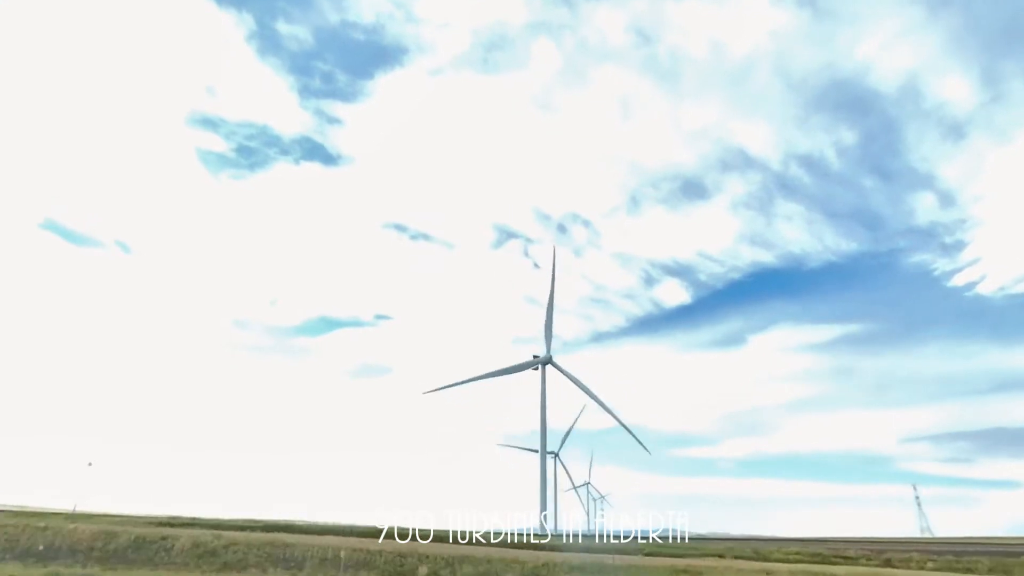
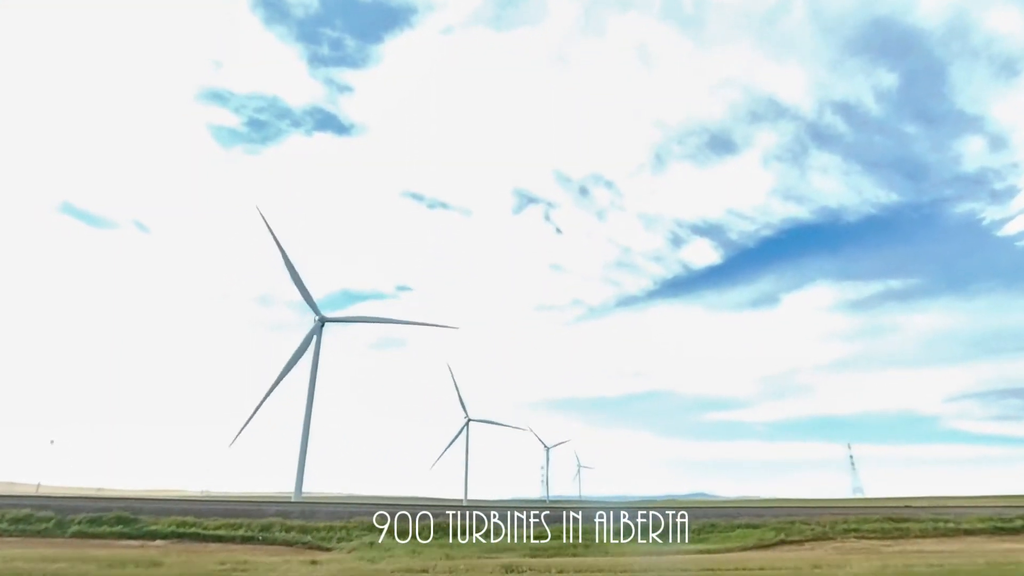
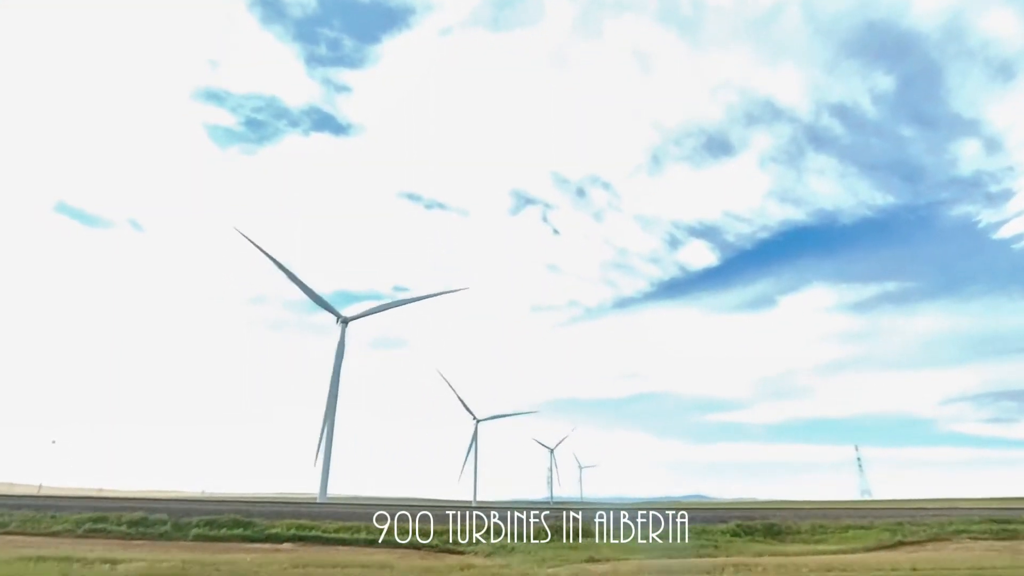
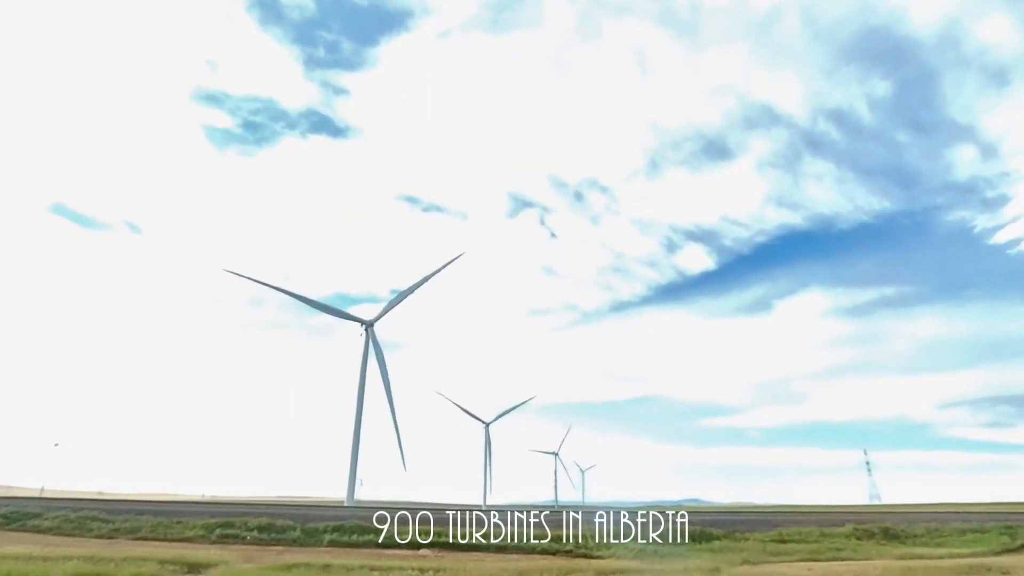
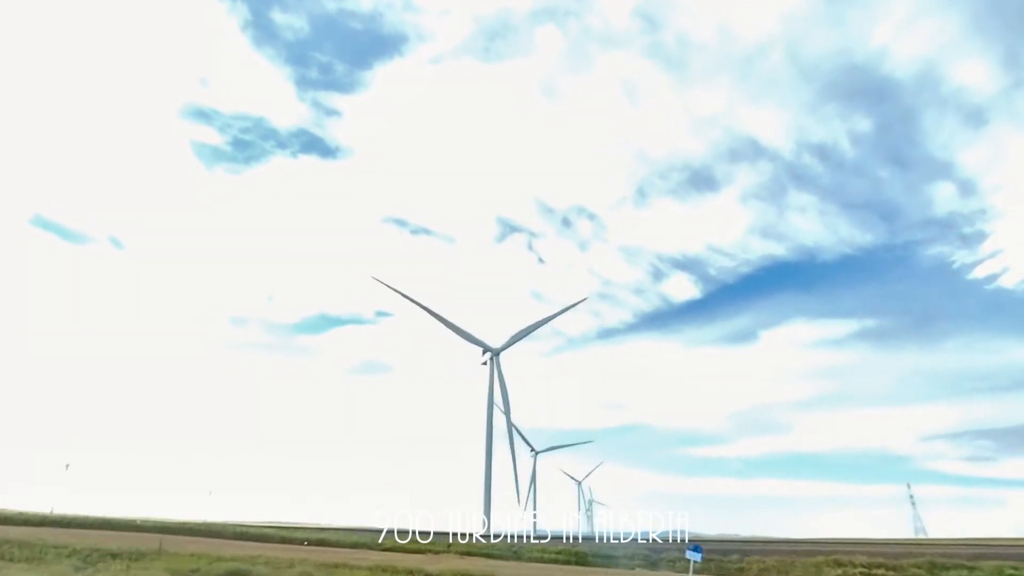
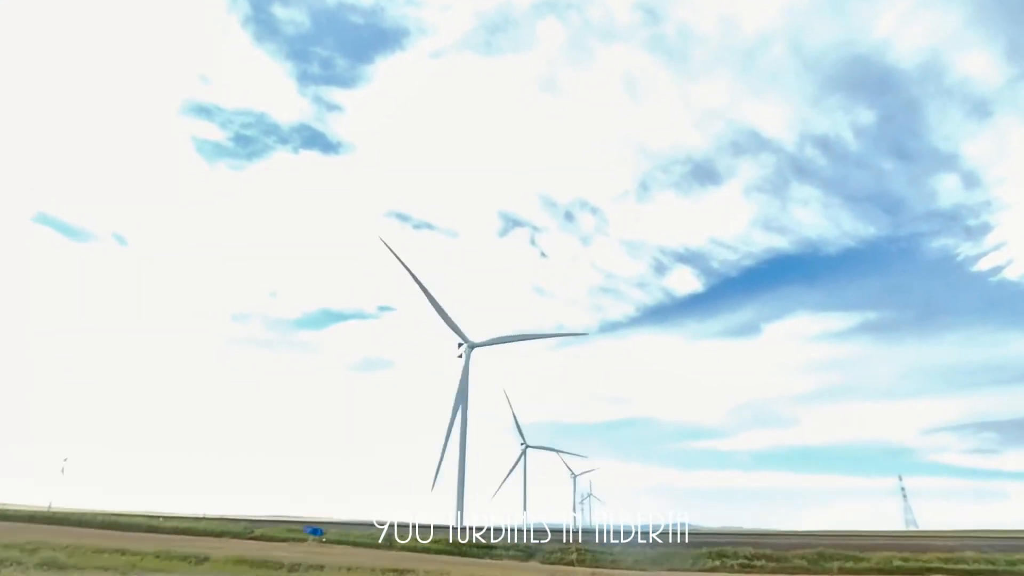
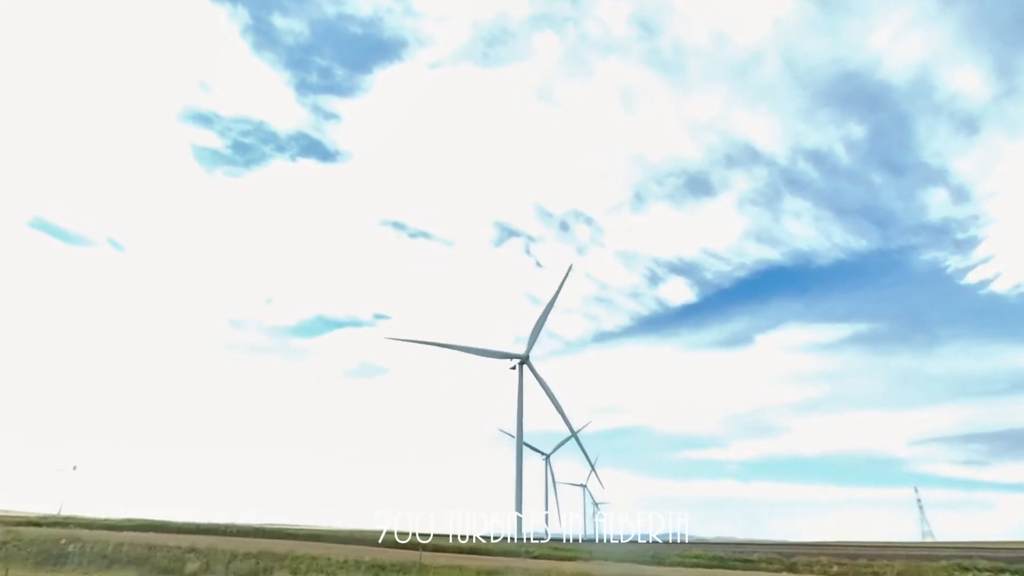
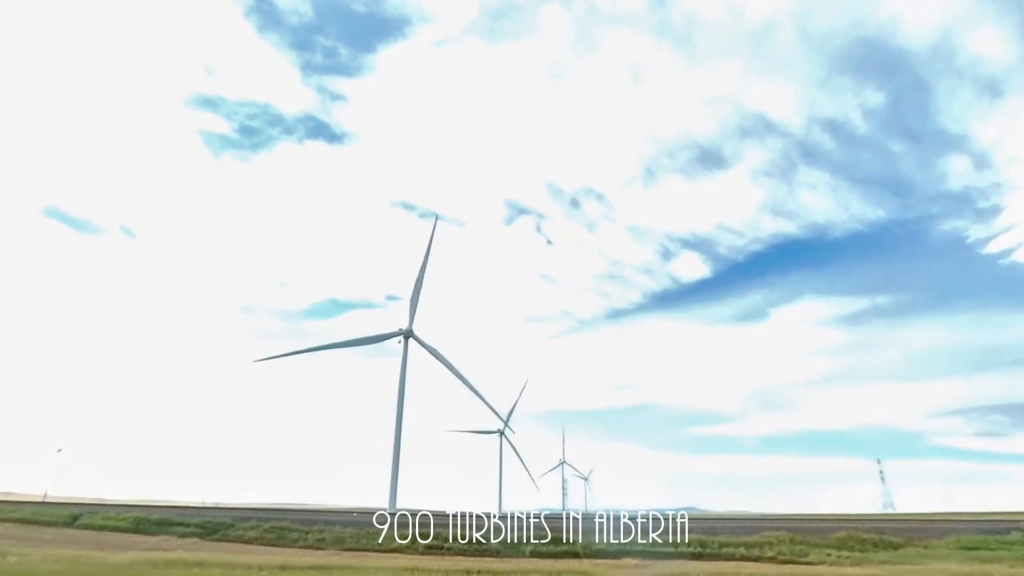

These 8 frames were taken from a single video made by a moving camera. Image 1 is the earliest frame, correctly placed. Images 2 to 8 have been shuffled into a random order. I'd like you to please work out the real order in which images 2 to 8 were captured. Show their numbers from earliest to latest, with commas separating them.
7, 5, 6, 8, 4, 3, 2
